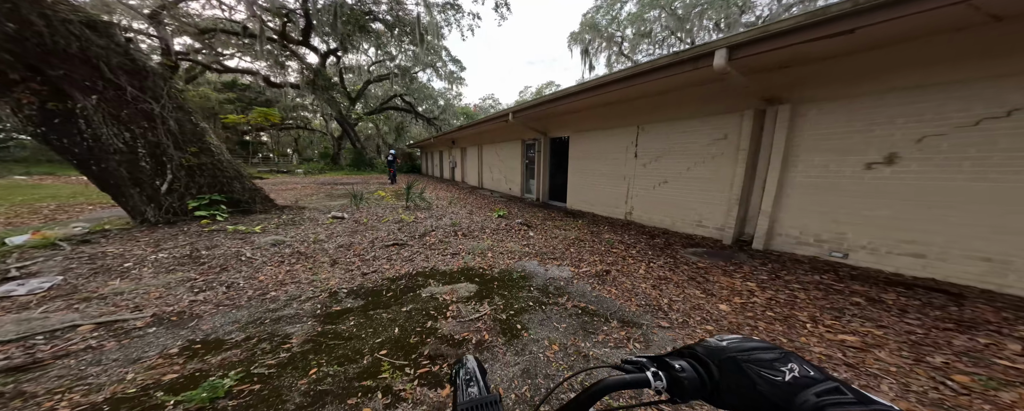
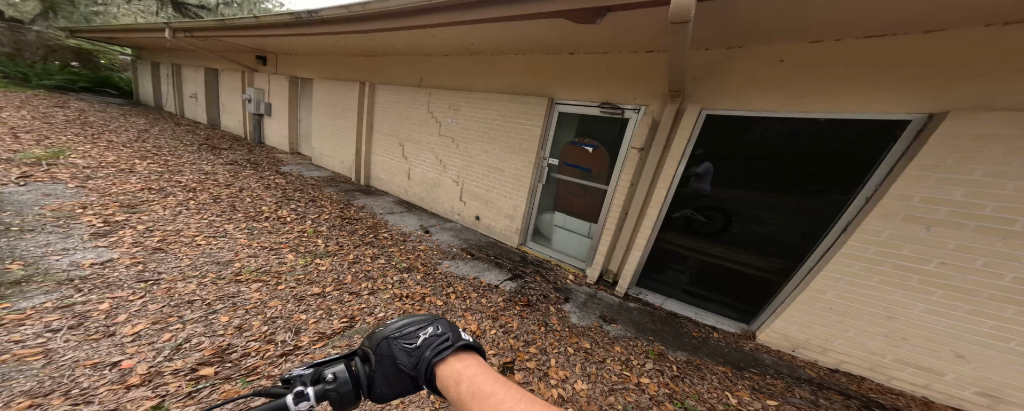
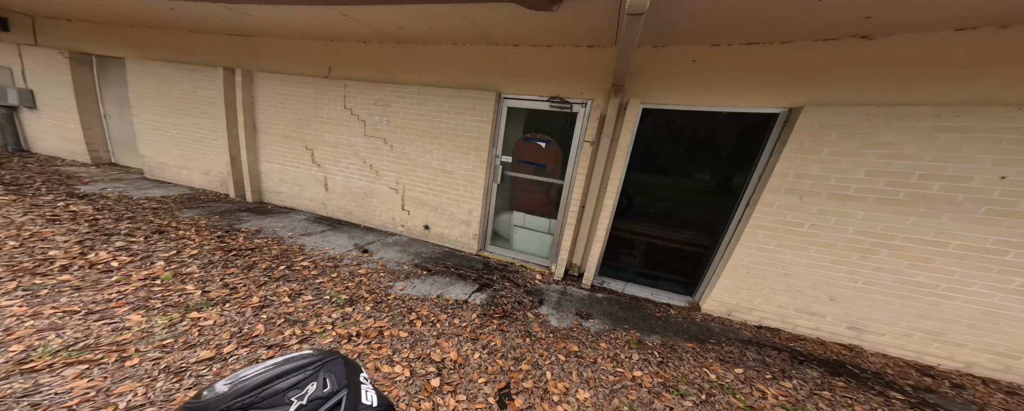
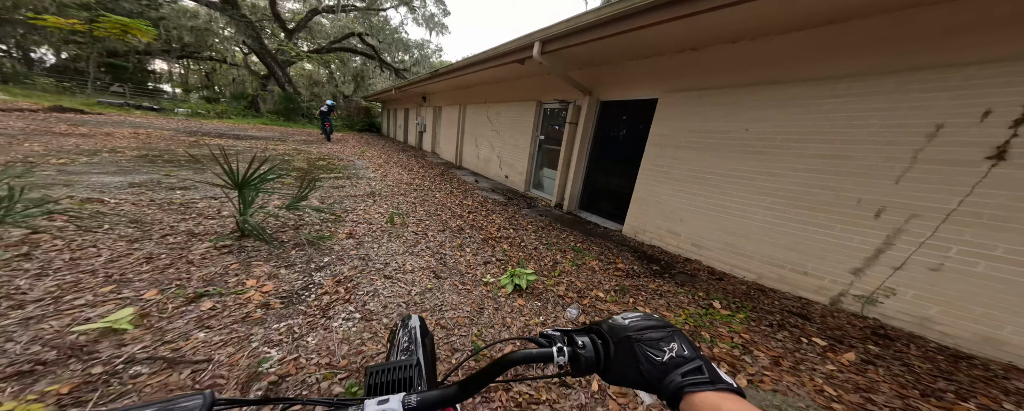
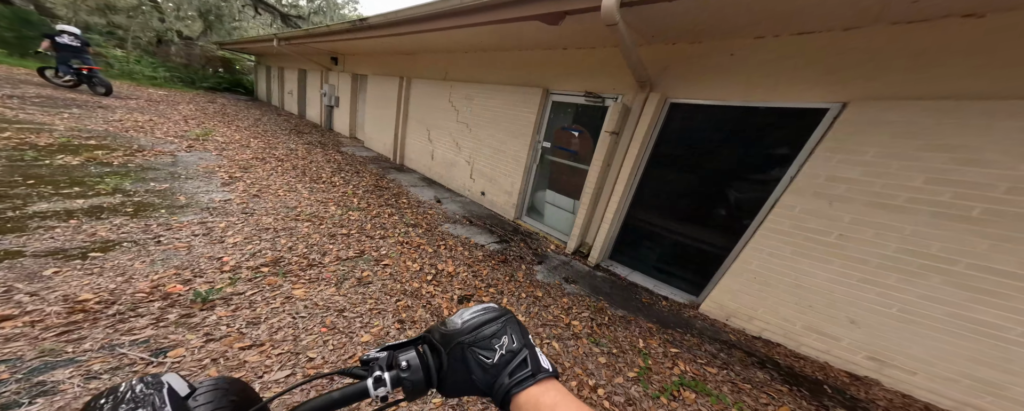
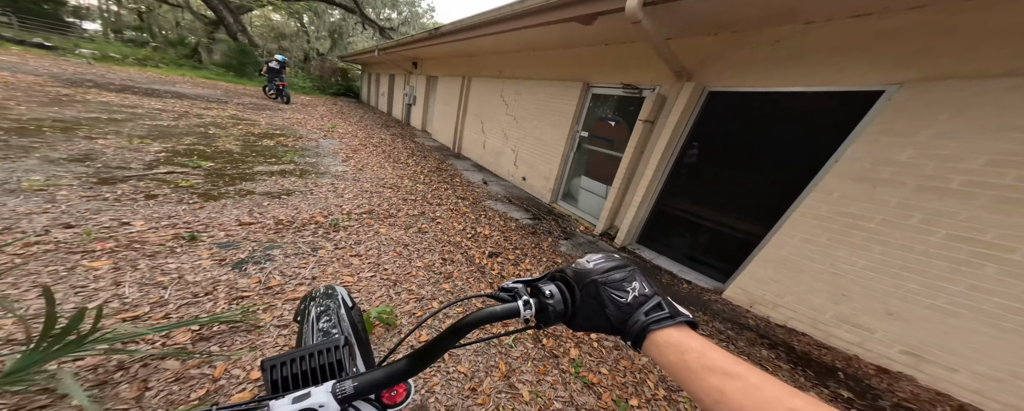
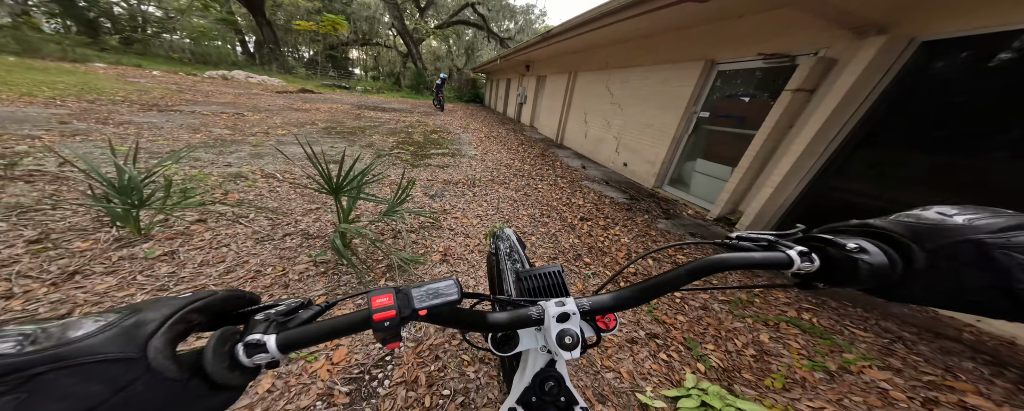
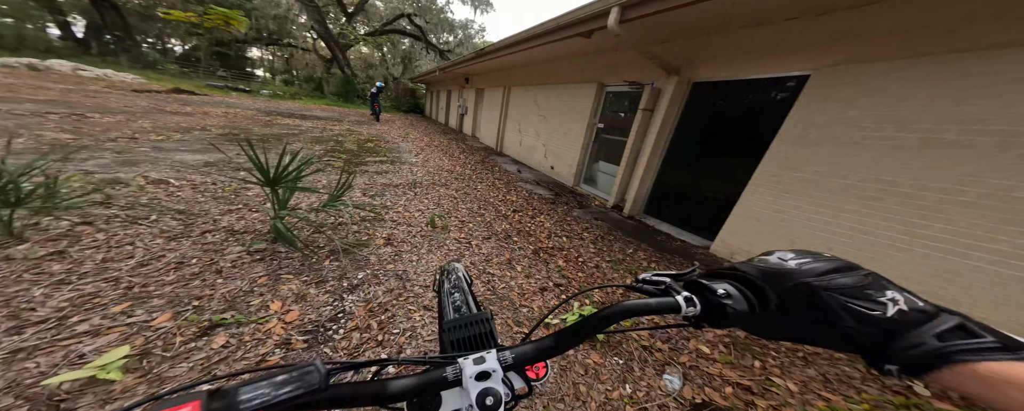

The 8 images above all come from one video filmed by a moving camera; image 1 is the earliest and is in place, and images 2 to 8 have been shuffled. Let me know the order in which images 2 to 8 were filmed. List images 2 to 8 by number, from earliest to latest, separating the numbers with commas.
4, 8, 7, 6, 5, 2, 3
